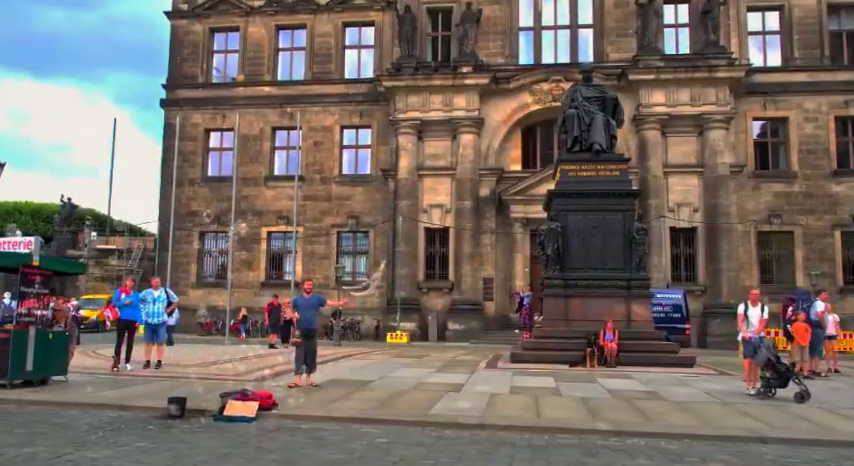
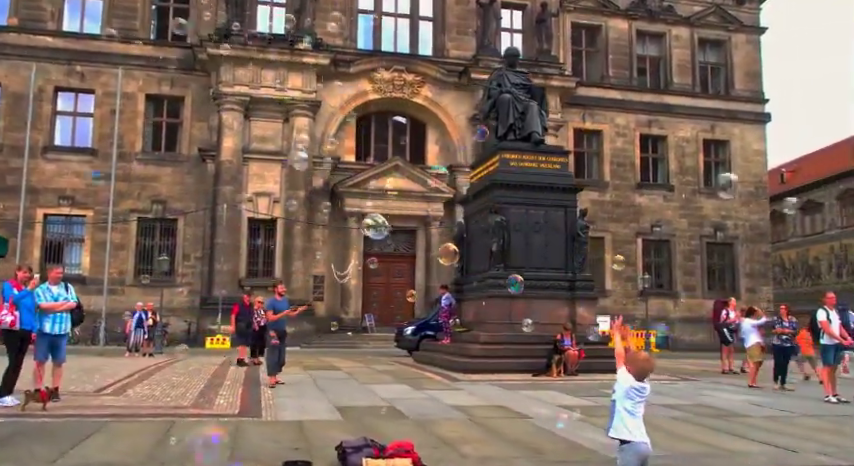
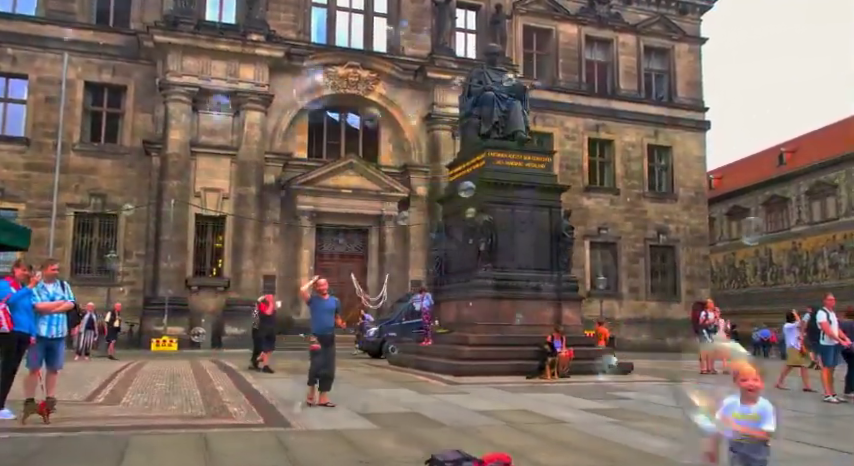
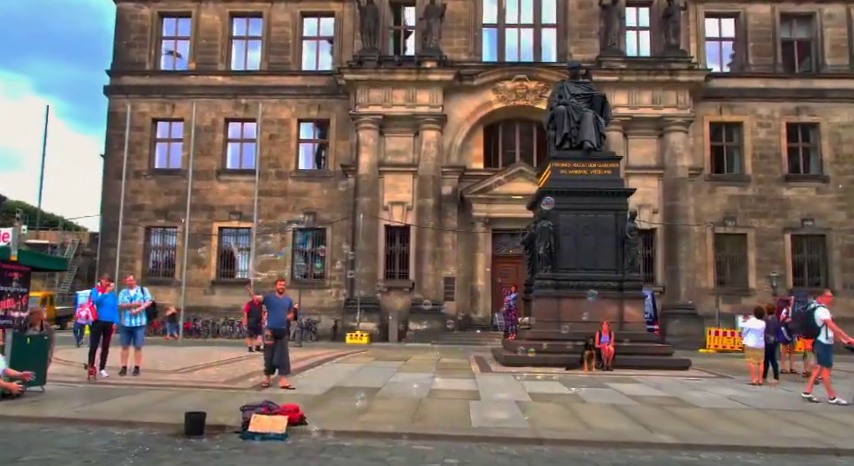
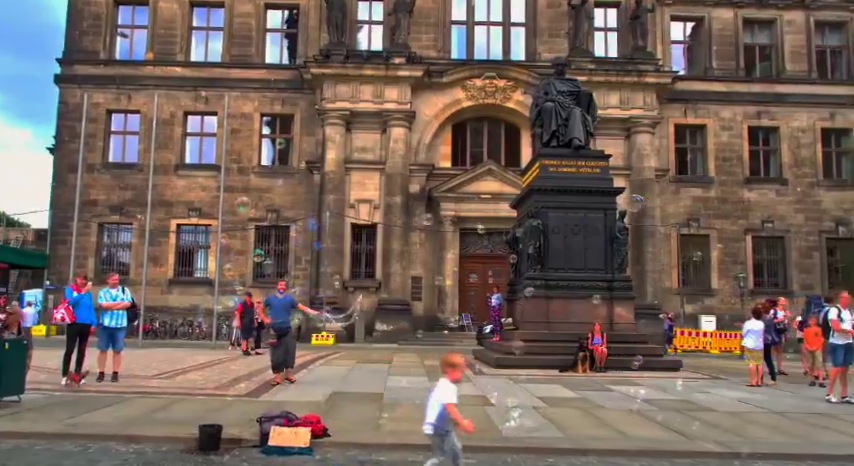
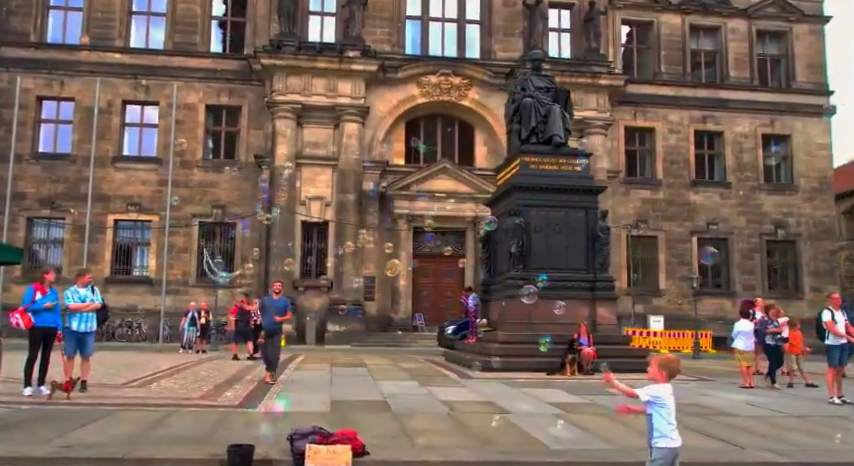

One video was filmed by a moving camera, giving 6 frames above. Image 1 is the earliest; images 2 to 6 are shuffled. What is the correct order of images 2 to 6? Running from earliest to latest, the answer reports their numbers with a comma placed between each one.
4, 5, 6, 2, 3
